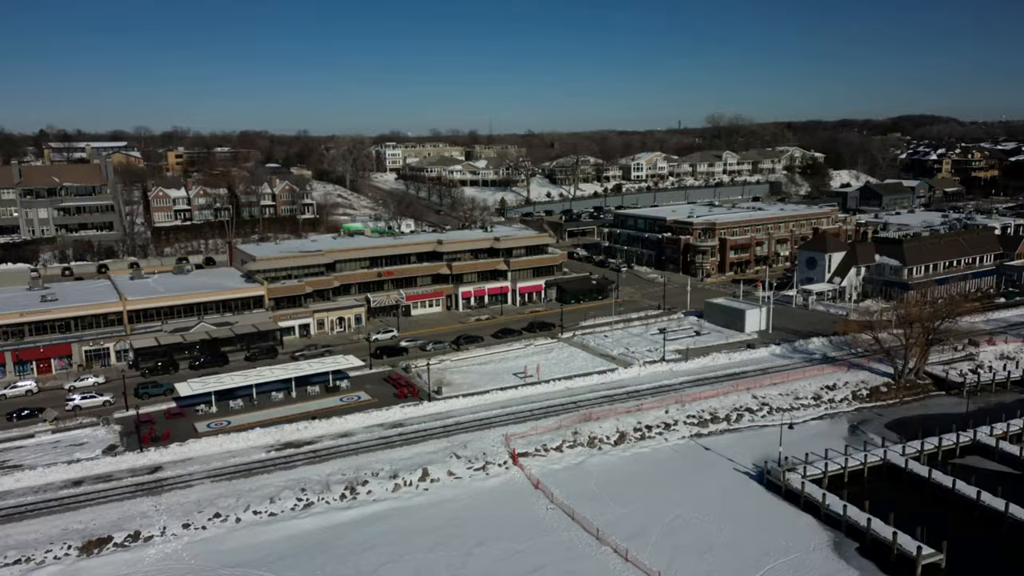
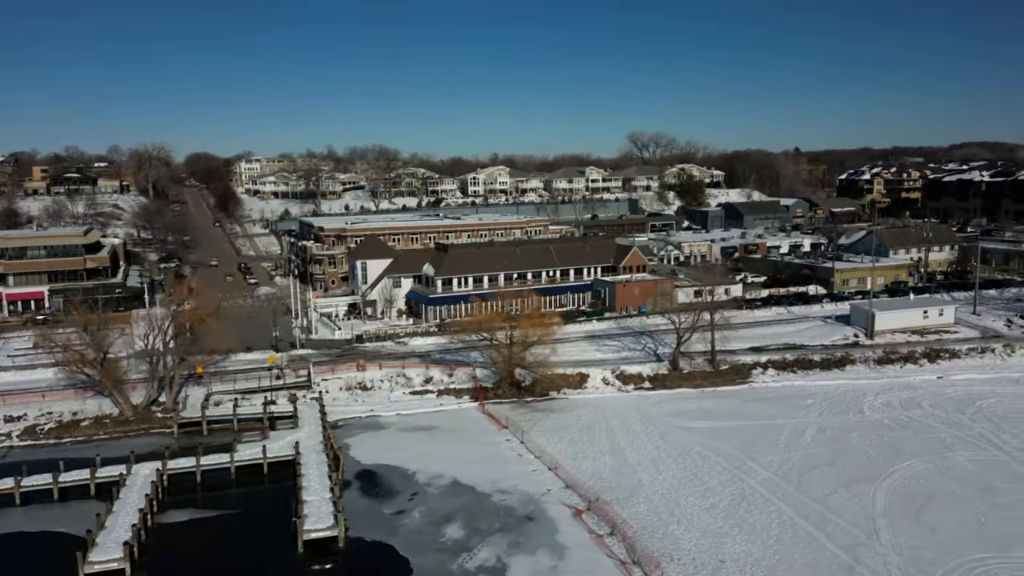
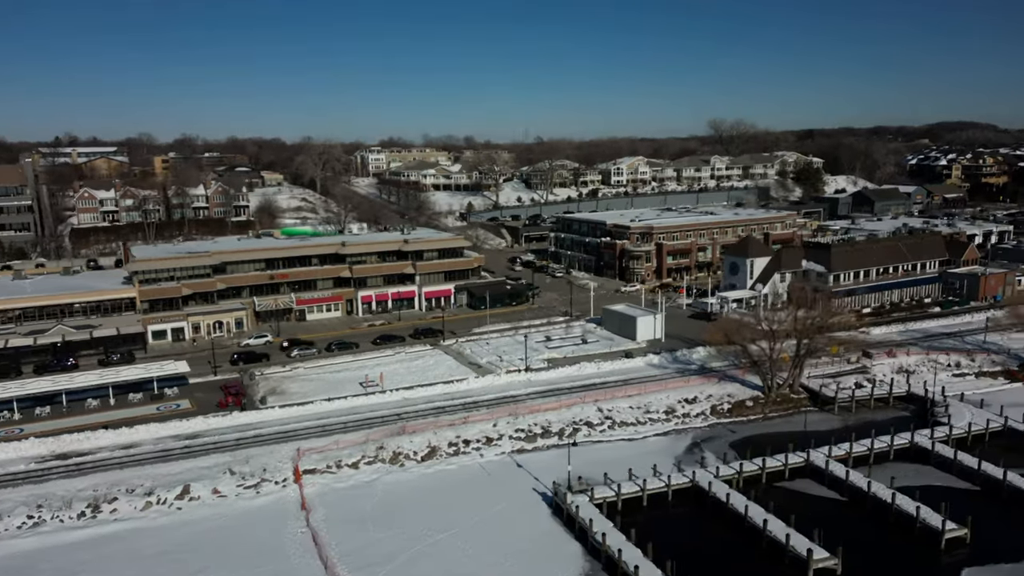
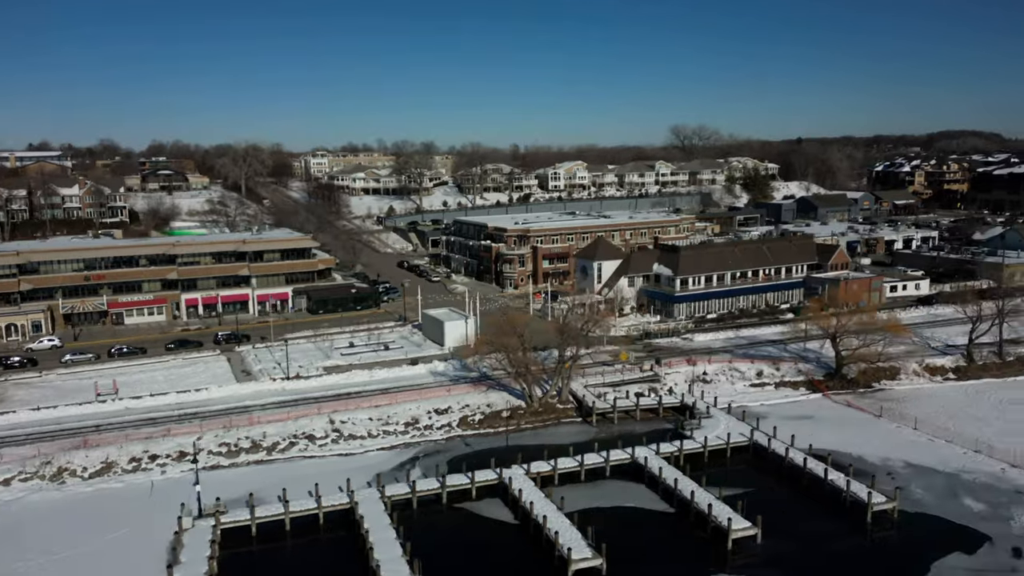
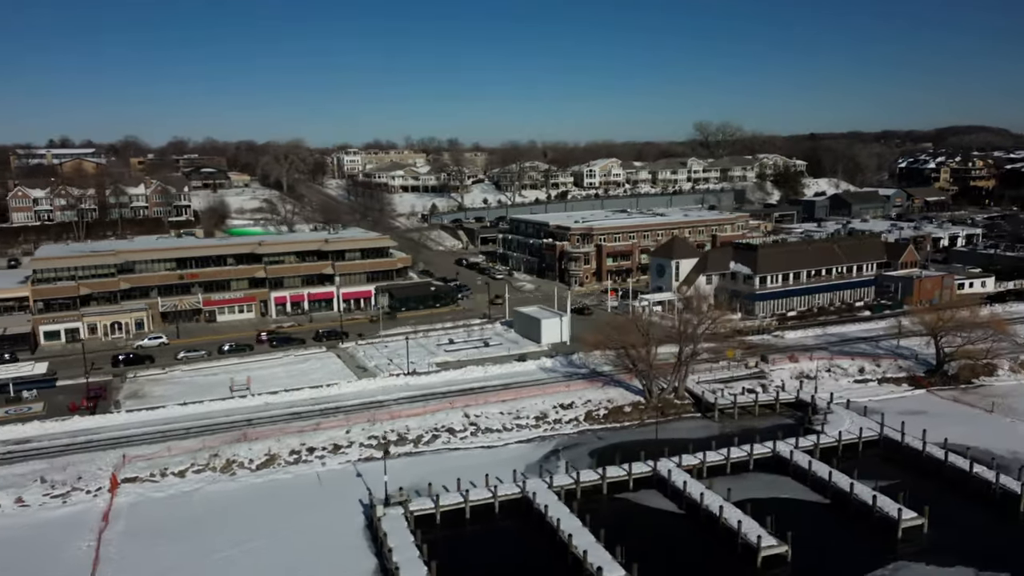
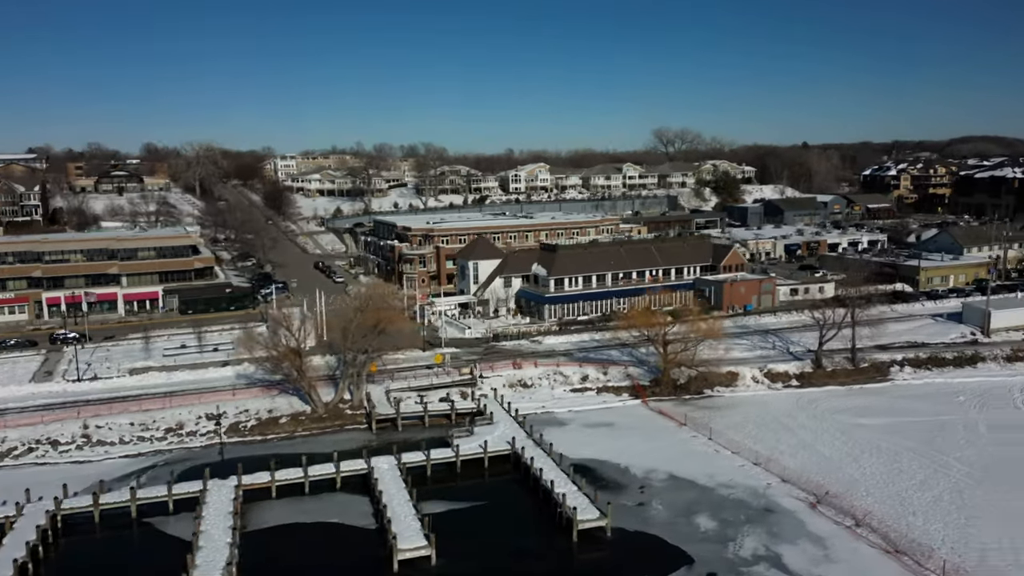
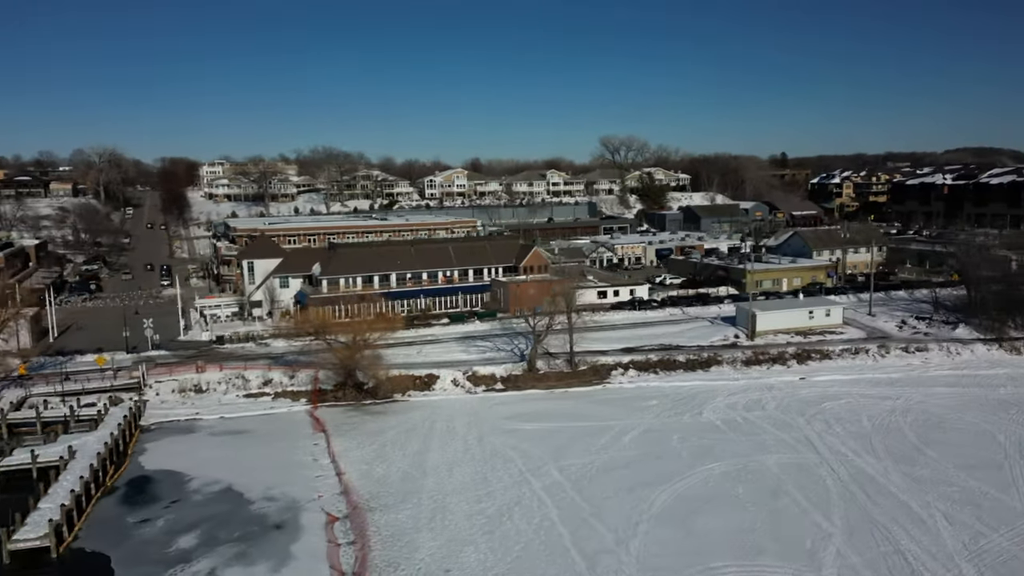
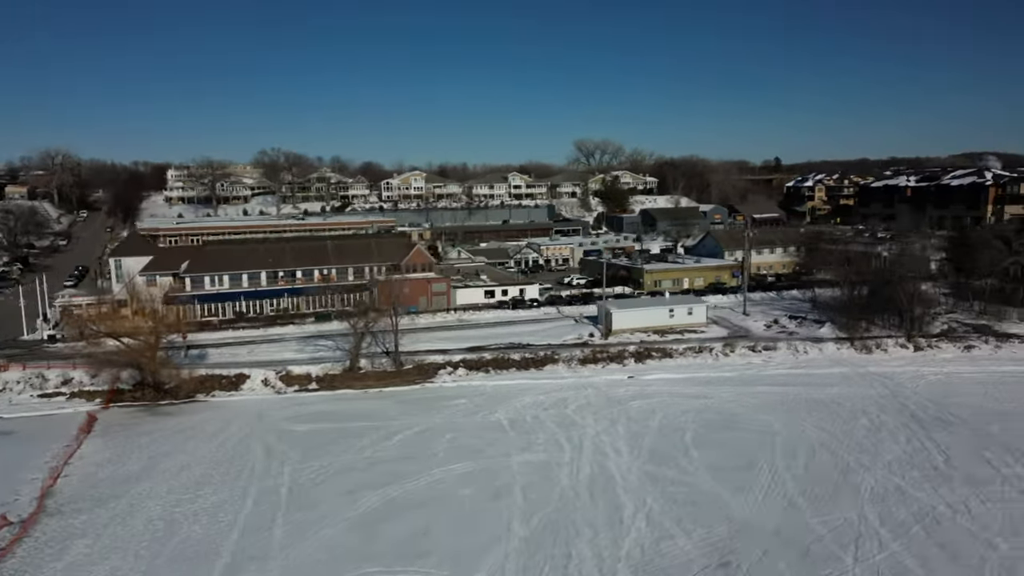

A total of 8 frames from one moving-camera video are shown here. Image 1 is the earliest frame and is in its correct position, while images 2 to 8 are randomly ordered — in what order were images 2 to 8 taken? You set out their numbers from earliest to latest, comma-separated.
3, 5, 4, 6, 2, 7, 8
